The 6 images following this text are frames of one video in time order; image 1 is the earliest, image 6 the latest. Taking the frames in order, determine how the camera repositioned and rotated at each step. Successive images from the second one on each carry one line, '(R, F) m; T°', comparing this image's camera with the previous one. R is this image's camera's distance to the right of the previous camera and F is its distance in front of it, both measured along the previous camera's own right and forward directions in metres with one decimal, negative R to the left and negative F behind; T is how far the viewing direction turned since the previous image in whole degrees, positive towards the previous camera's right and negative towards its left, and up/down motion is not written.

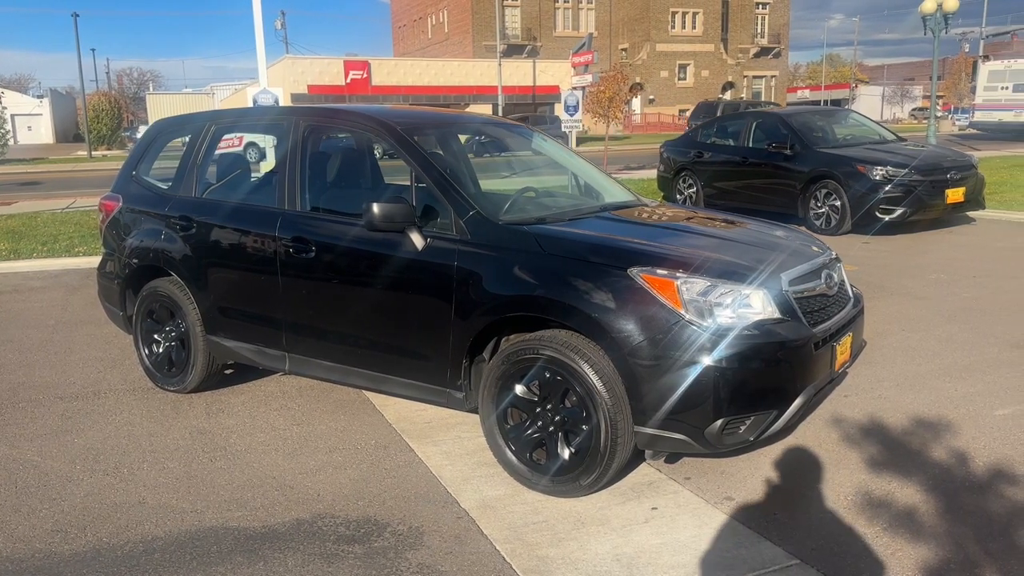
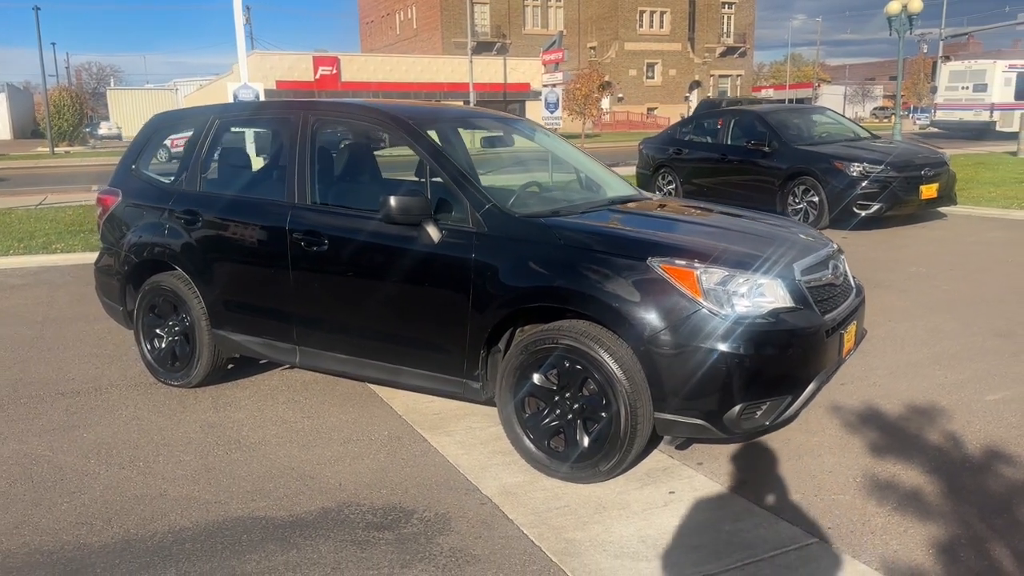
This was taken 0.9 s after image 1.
(-0.2, -0.1) m; +2°
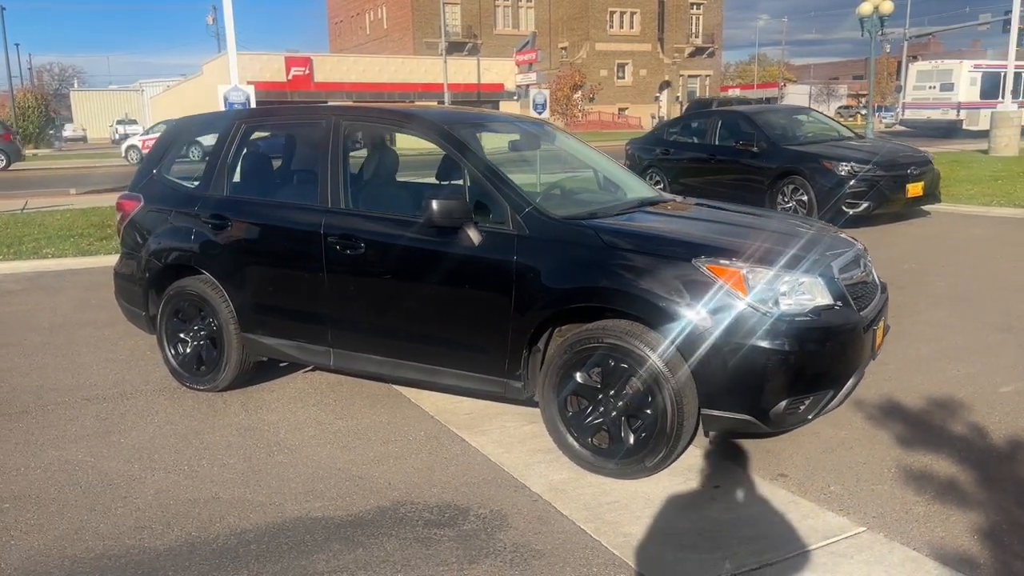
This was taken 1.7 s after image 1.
(-0.3, -0.1) m; +2°
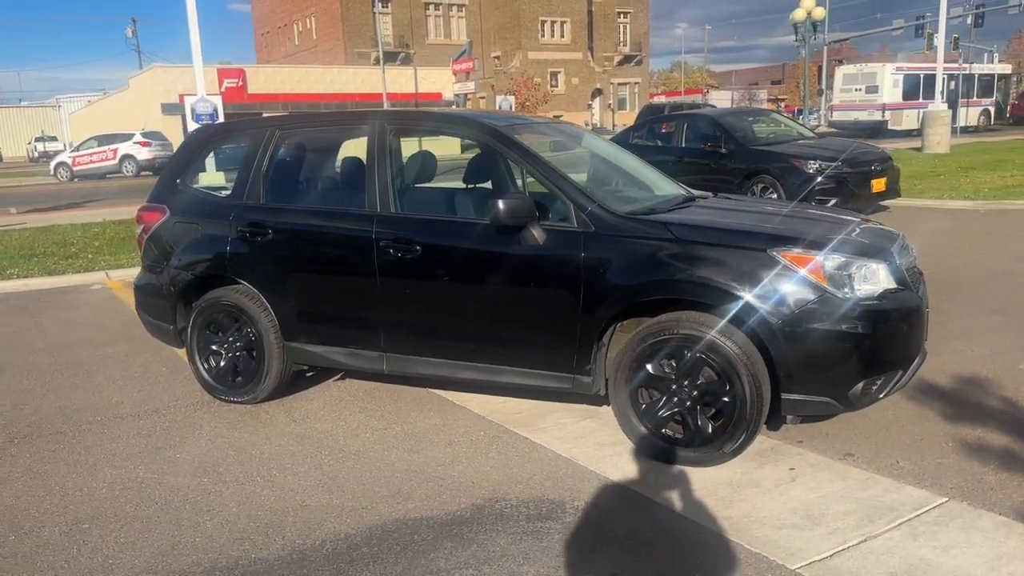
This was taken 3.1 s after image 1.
(-0.7, 0.0) m; +5°
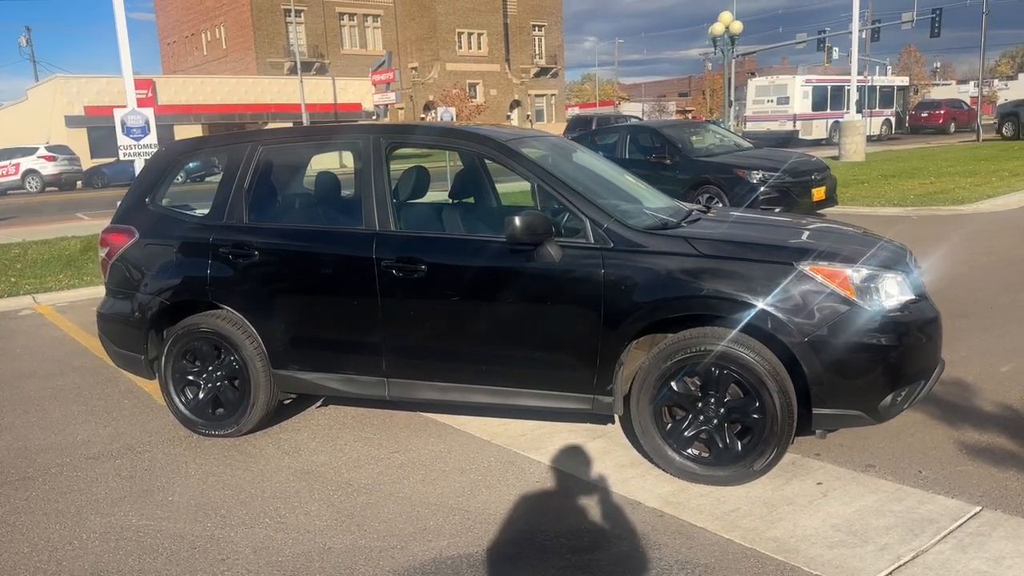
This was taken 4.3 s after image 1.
(-0.5, +0.2) m; +6°
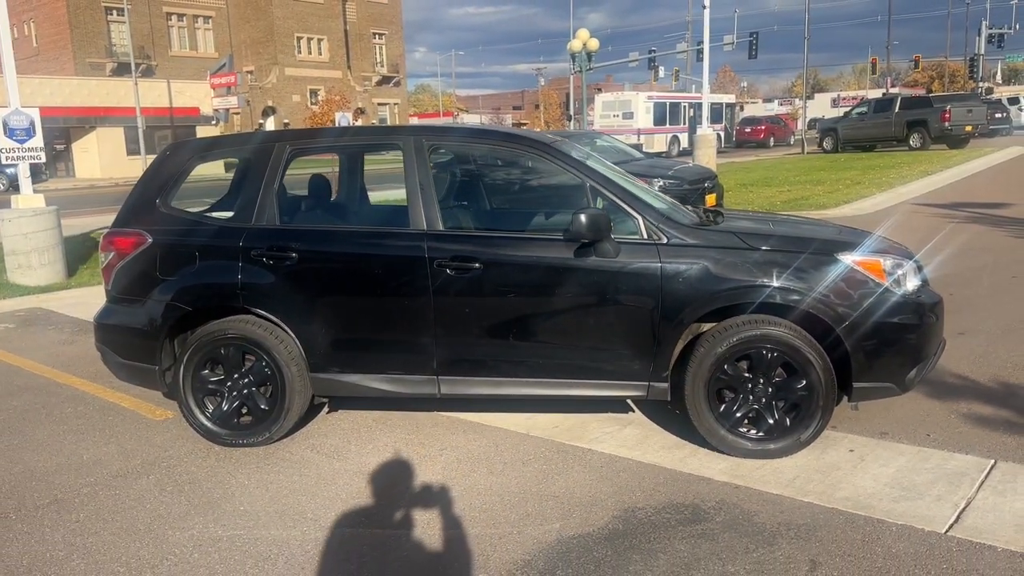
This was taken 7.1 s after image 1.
(-1.1, 0.0) m; +11°
